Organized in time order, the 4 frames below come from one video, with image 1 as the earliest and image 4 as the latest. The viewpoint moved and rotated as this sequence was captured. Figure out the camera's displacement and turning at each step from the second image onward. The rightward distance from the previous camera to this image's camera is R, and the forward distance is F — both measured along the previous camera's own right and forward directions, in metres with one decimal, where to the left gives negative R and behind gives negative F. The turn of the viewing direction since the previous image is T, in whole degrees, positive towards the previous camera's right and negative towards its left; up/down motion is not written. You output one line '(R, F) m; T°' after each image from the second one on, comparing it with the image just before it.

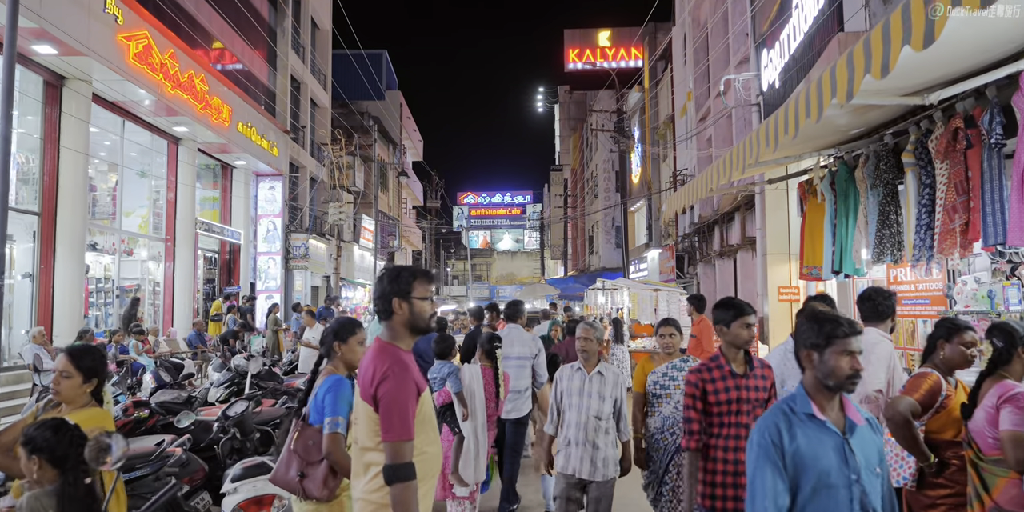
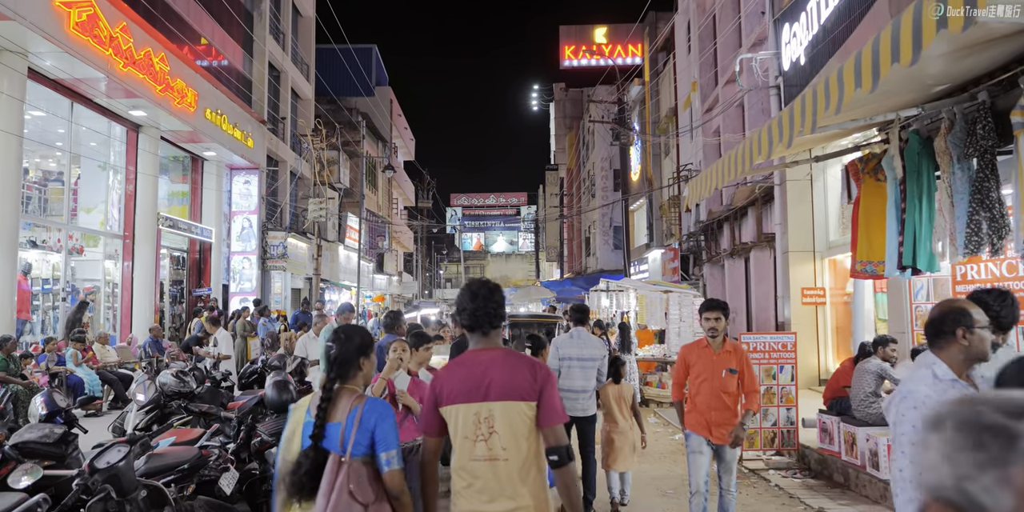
(0.0, +1.4) m; 0°
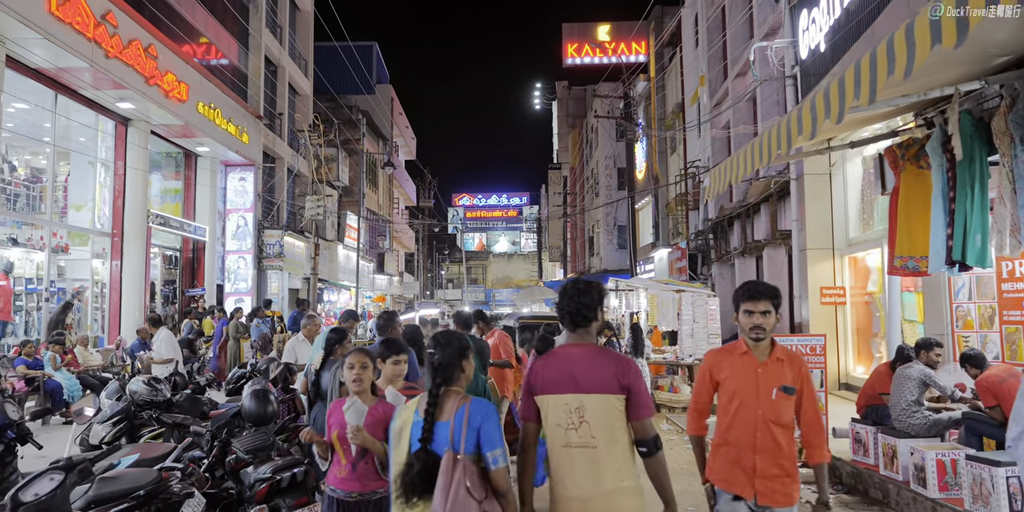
(0.0, +0.6) m; 0°
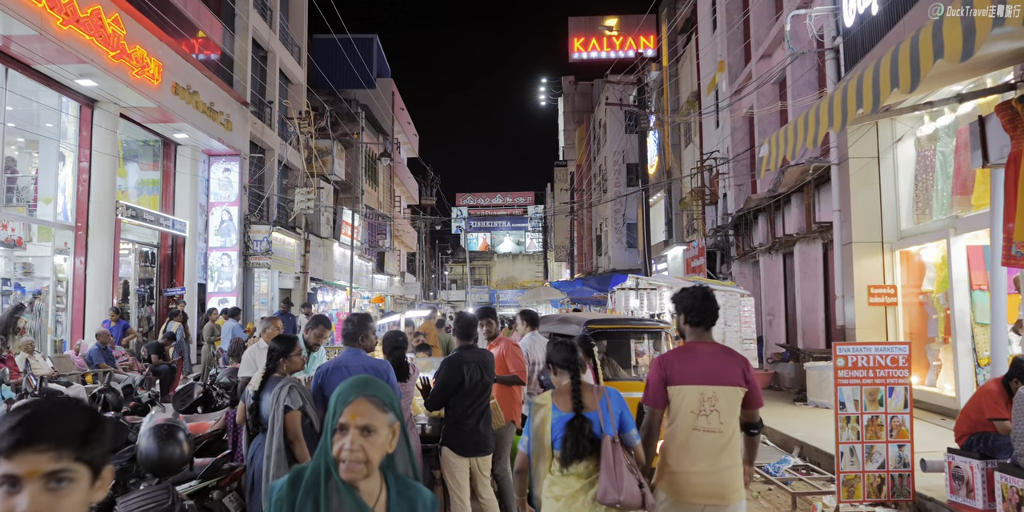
(0.0, +1.3) m; 0°
